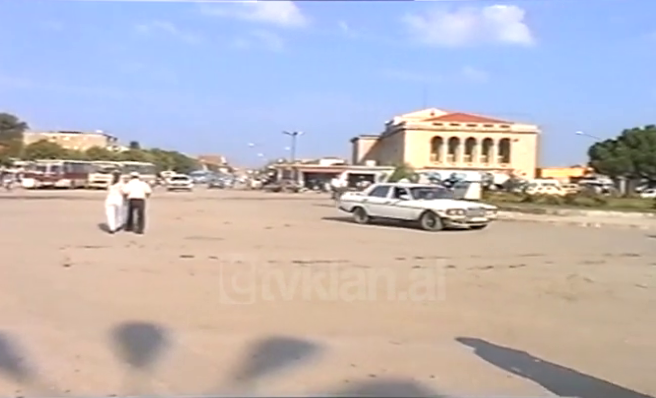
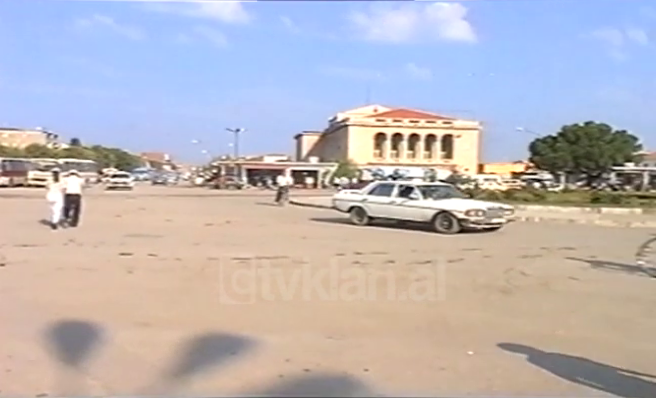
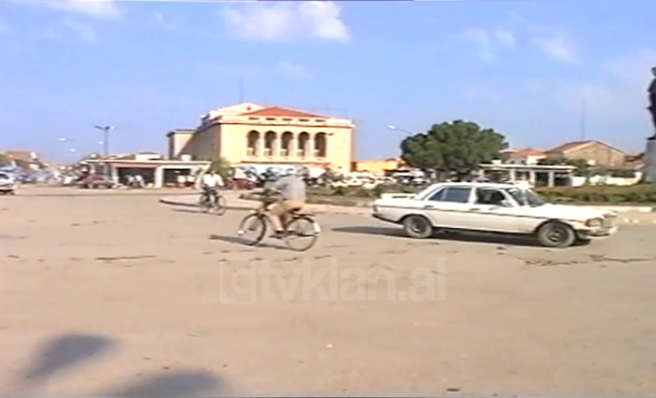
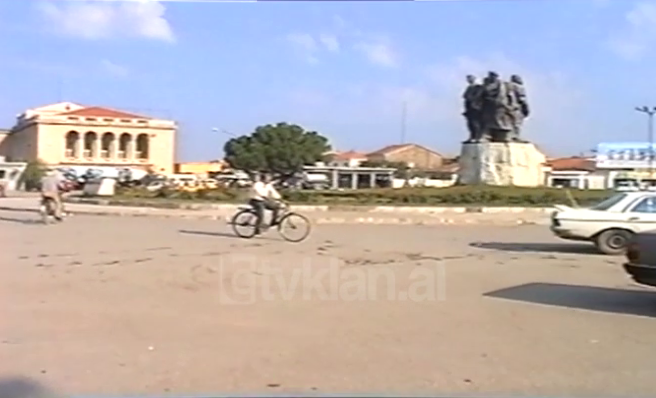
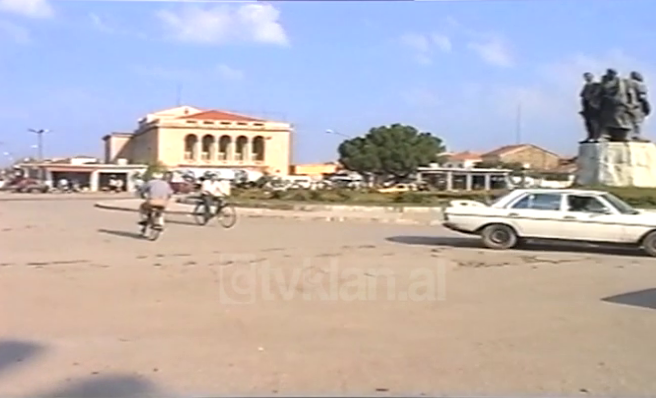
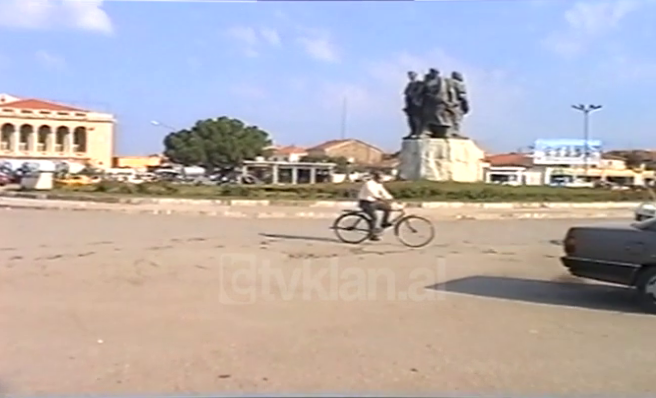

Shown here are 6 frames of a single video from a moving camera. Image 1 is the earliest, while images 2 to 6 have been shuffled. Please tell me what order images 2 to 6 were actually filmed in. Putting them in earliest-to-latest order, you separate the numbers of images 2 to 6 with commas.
2, 3, 5, 4, 6
